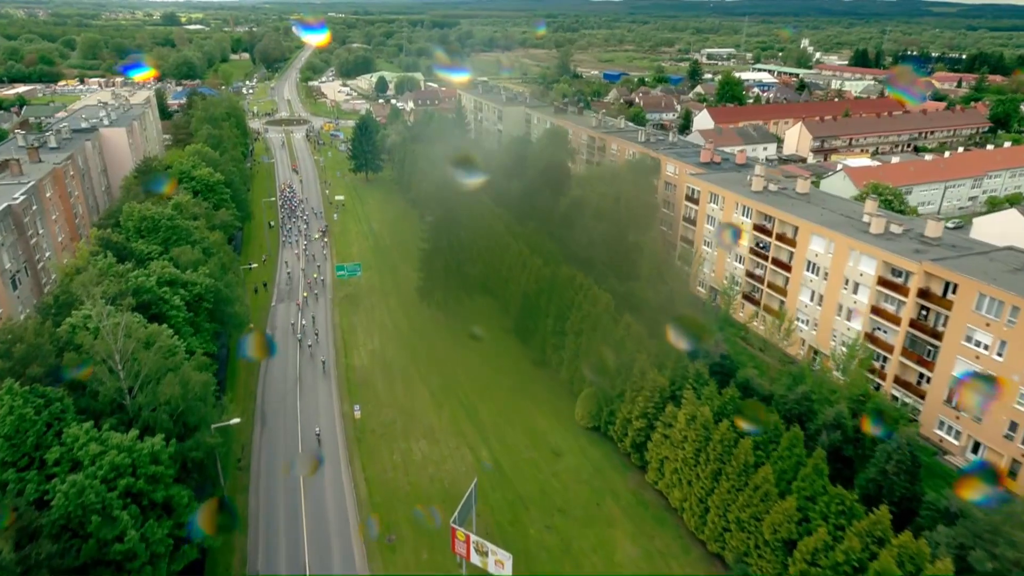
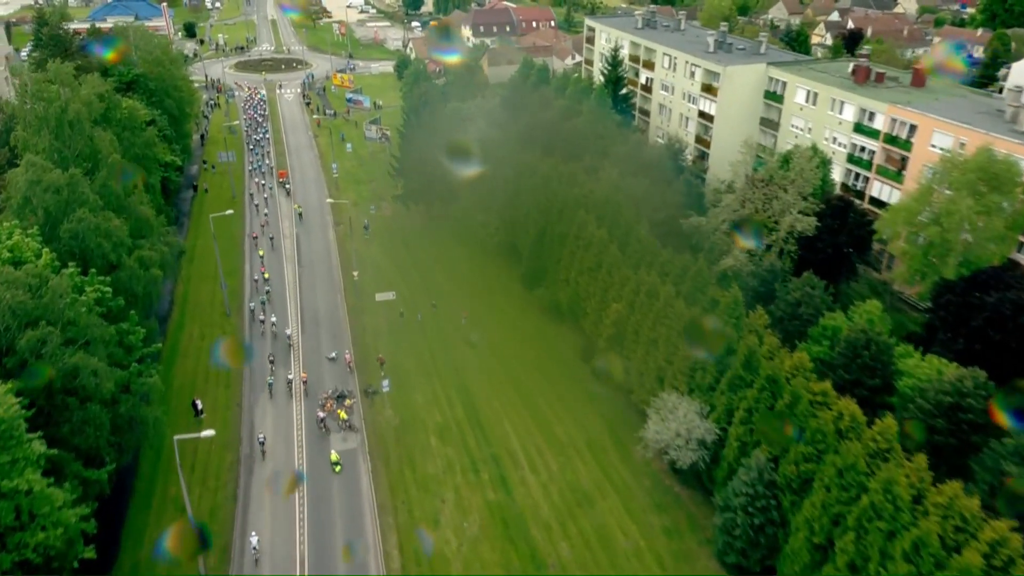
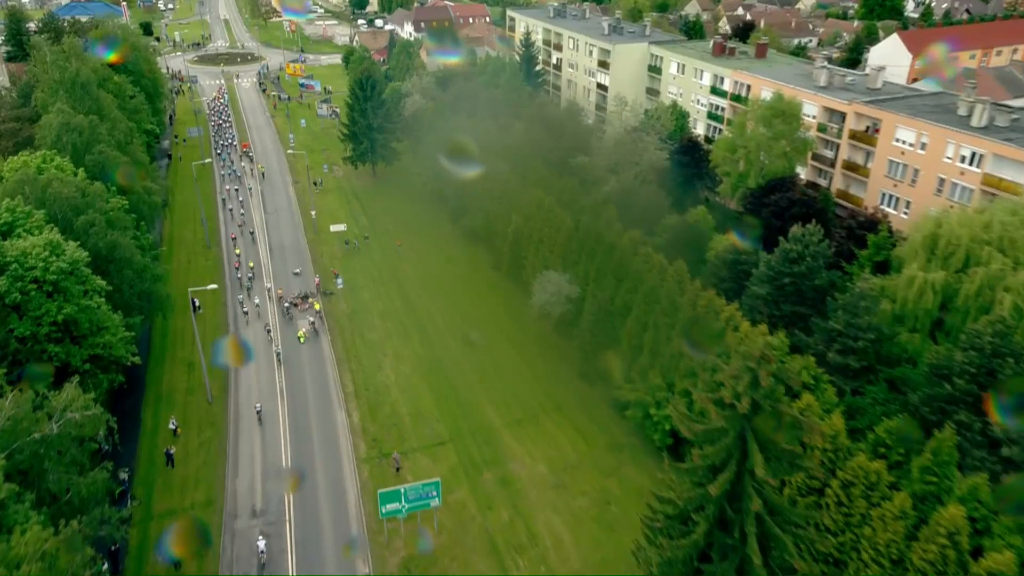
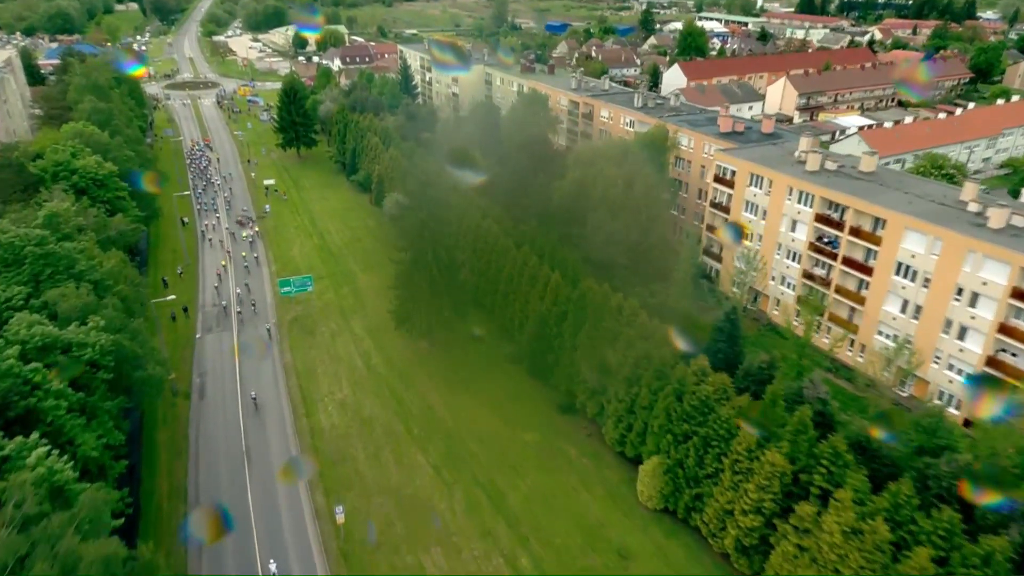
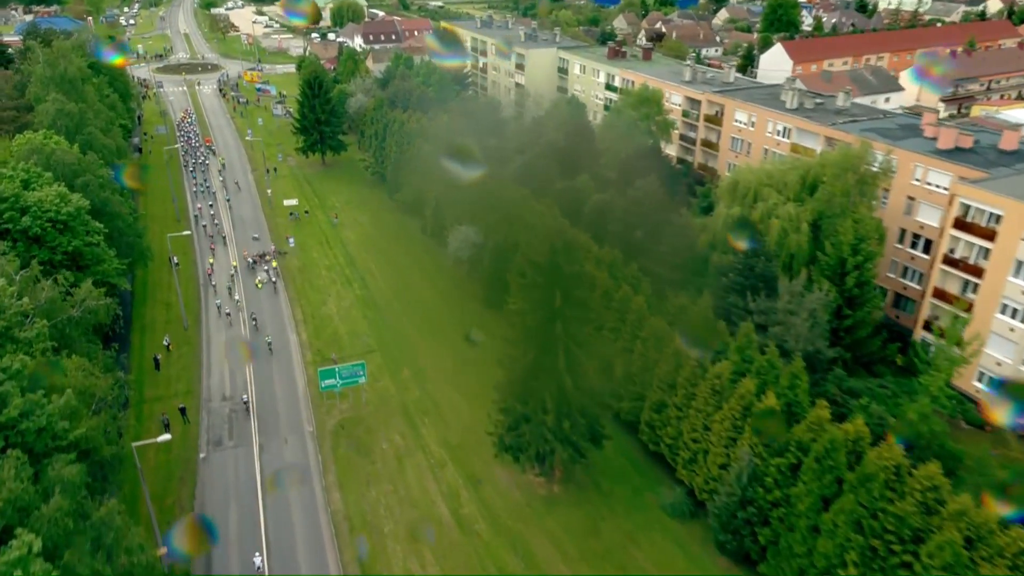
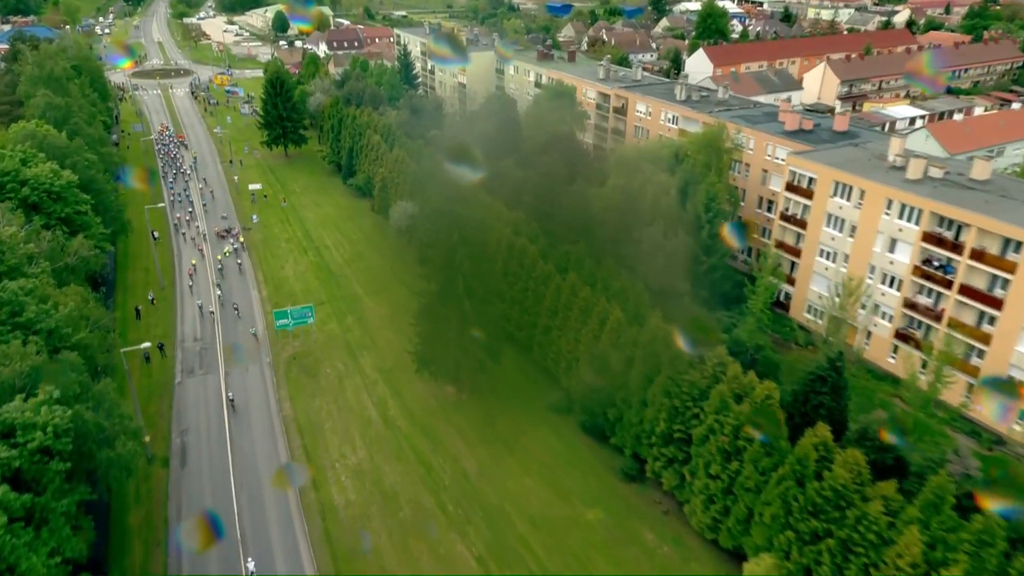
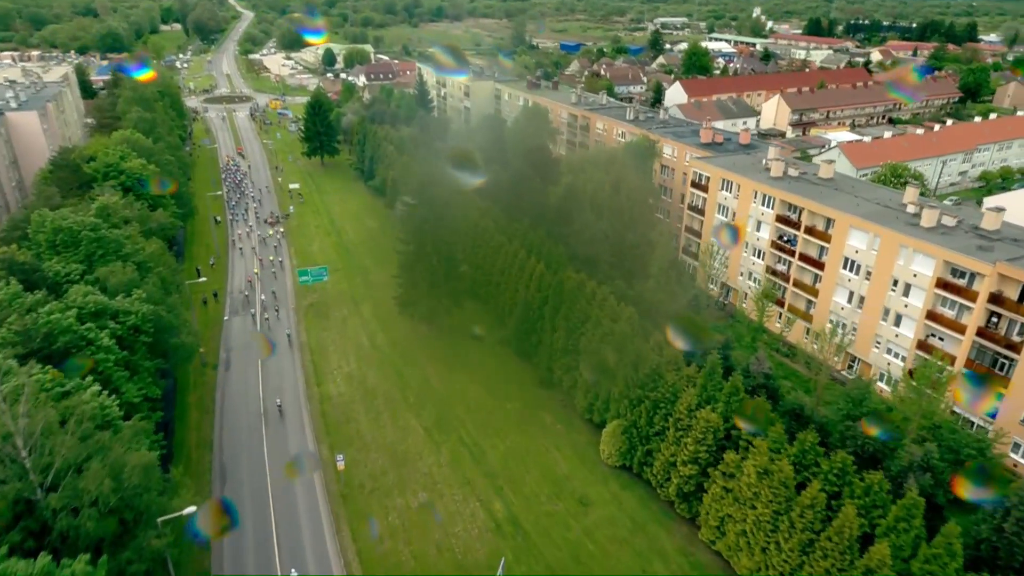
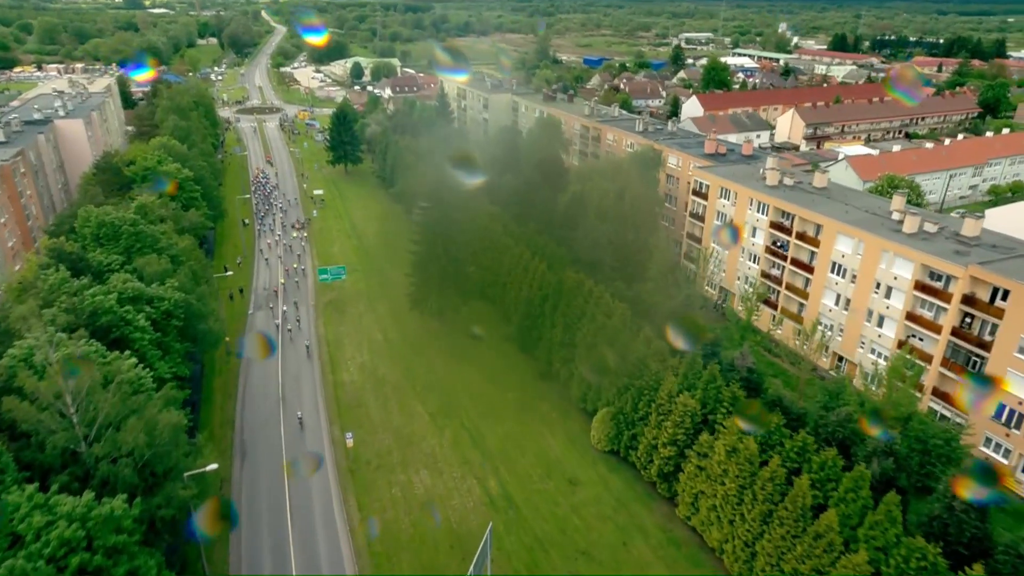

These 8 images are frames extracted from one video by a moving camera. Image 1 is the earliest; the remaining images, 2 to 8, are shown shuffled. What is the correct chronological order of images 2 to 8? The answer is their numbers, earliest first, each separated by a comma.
8, 7, 4, 6, 5, 3, 2
